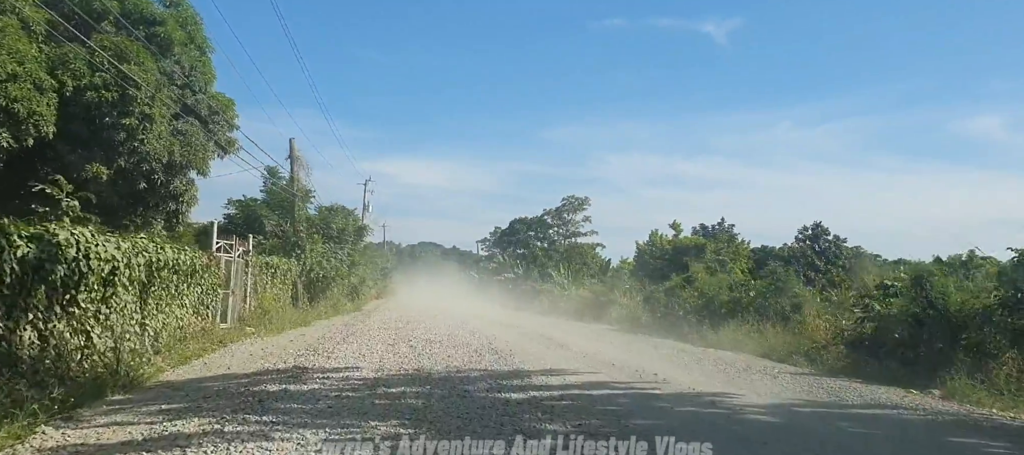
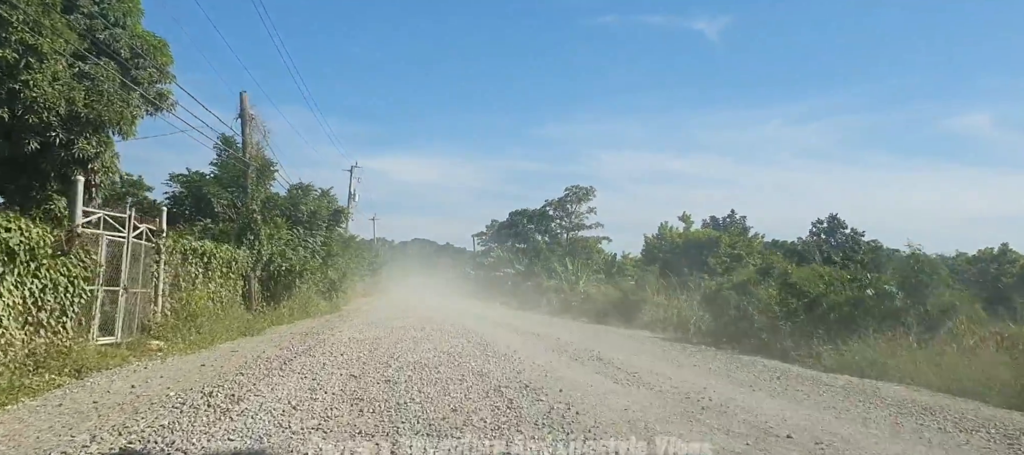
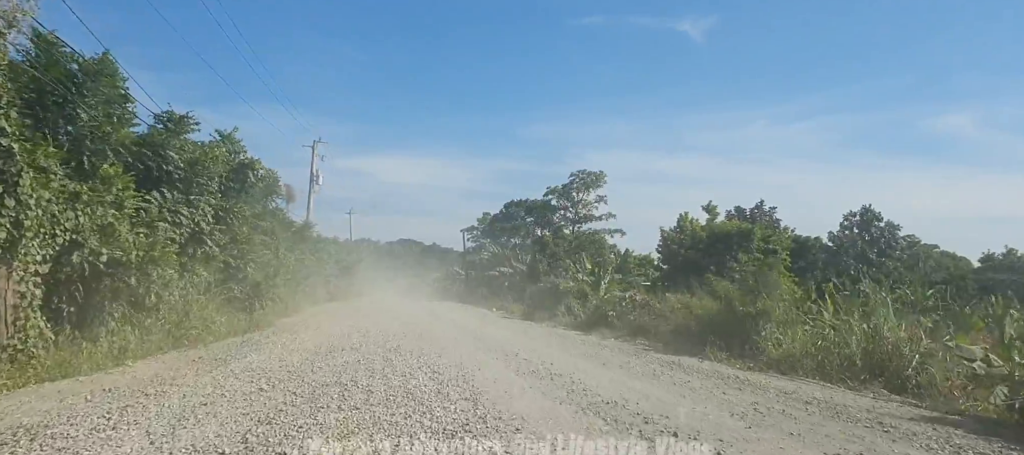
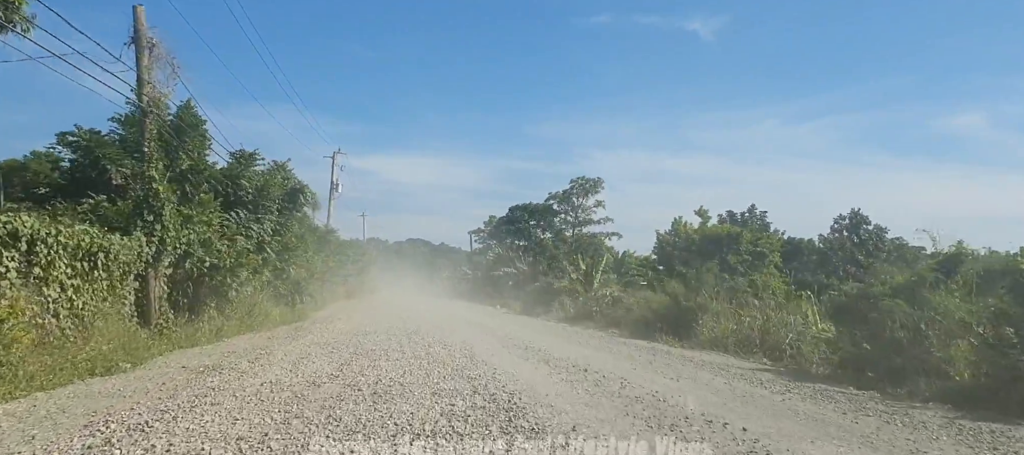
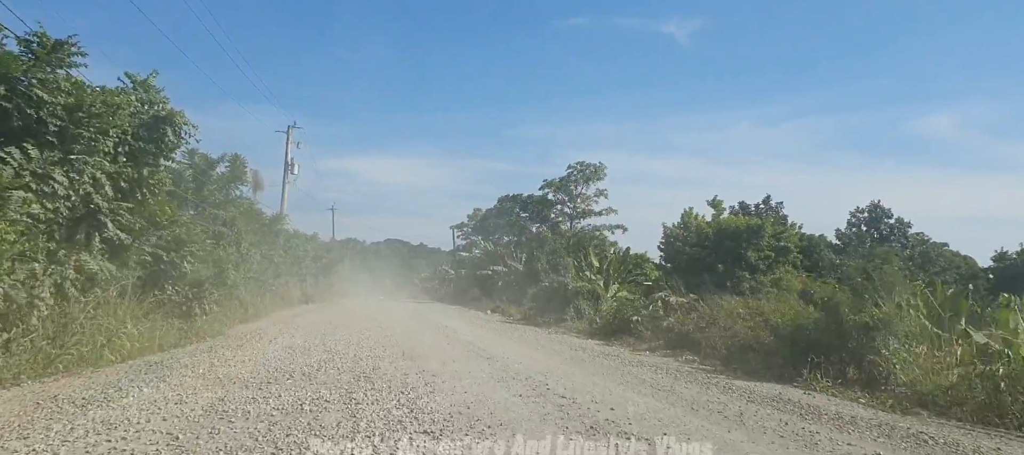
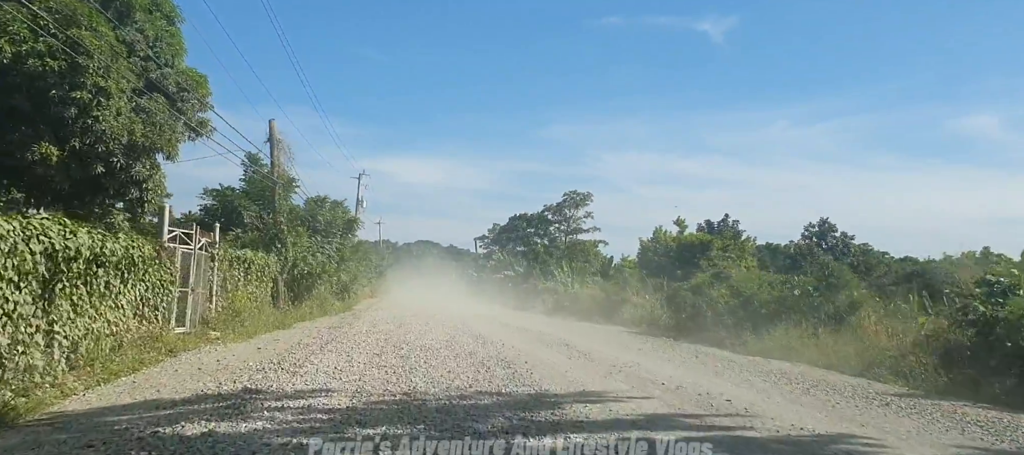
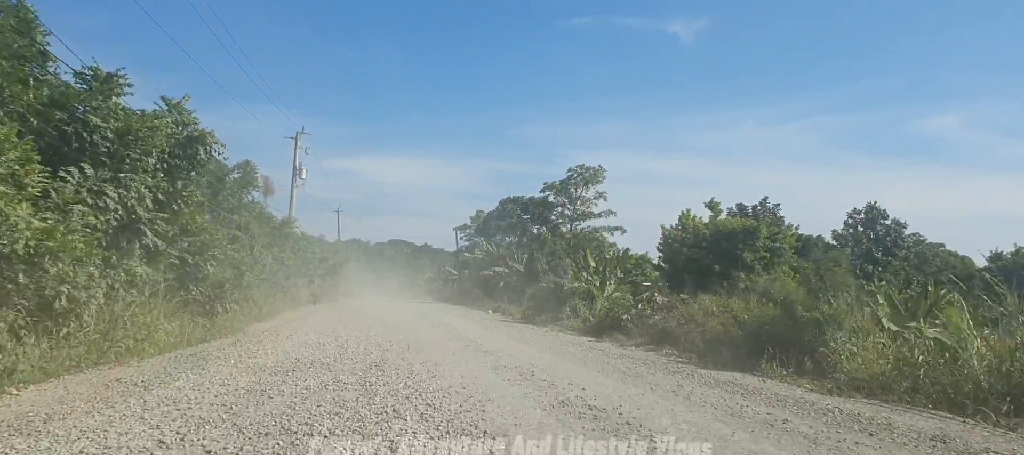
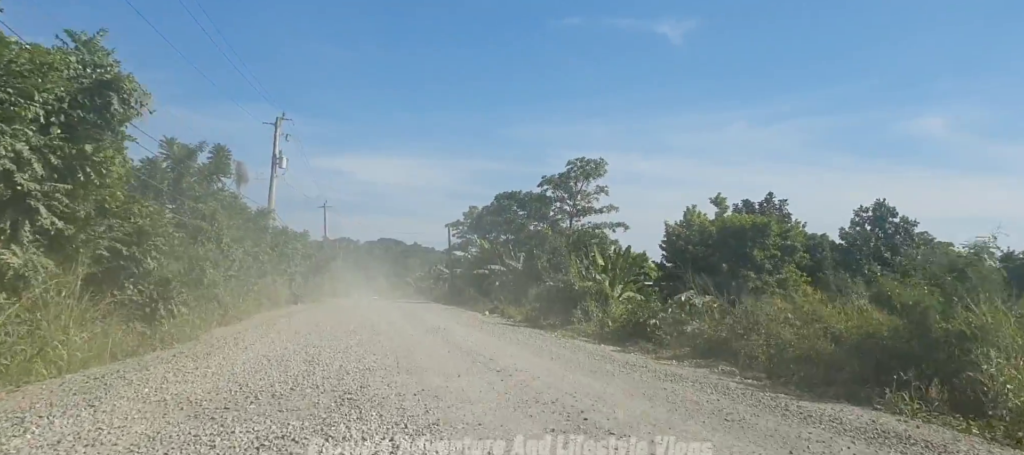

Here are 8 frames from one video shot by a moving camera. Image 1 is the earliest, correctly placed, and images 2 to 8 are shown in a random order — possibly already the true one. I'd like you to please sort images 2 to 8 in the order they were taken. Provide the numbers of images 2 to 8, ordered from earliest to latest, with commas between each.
6, 2, 4, 3, 7, 5, 8
